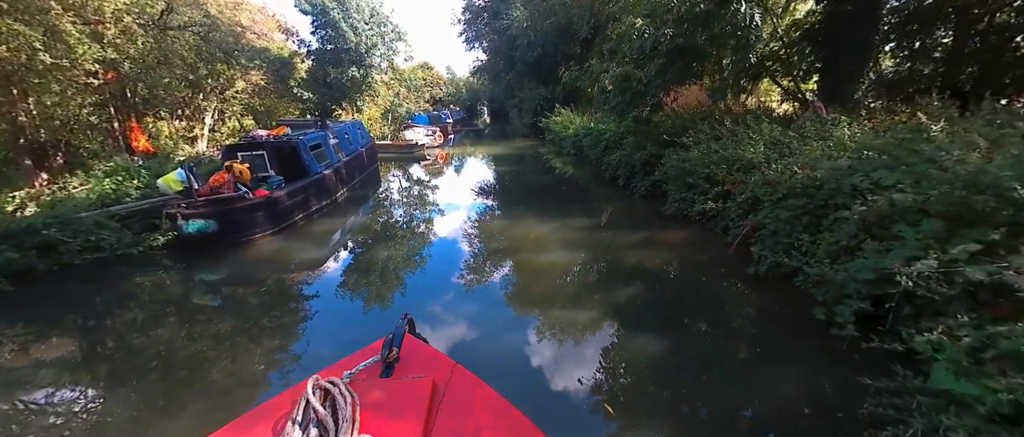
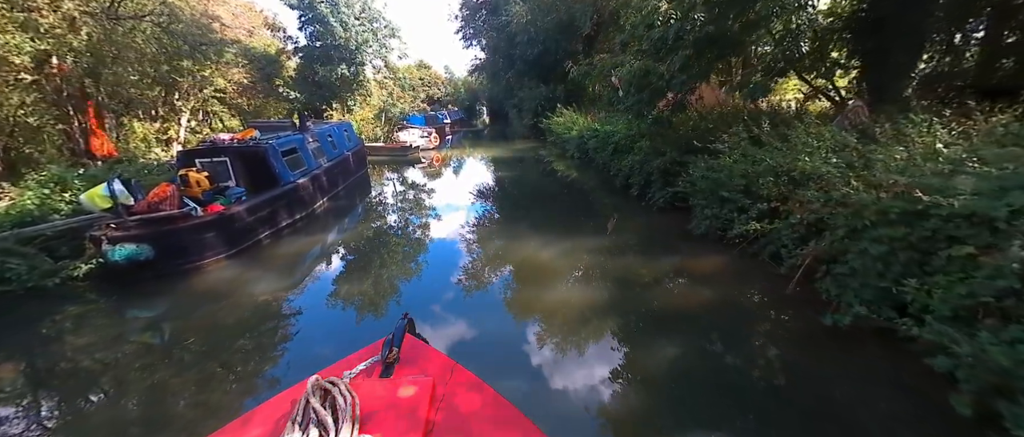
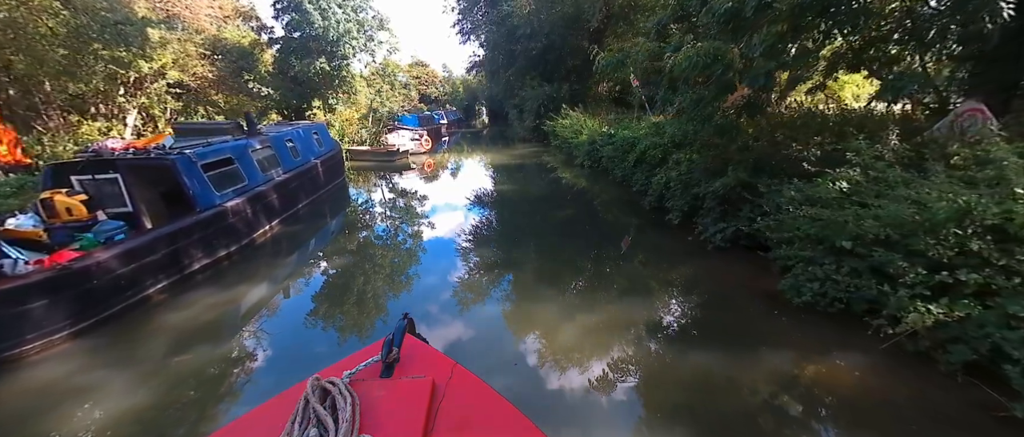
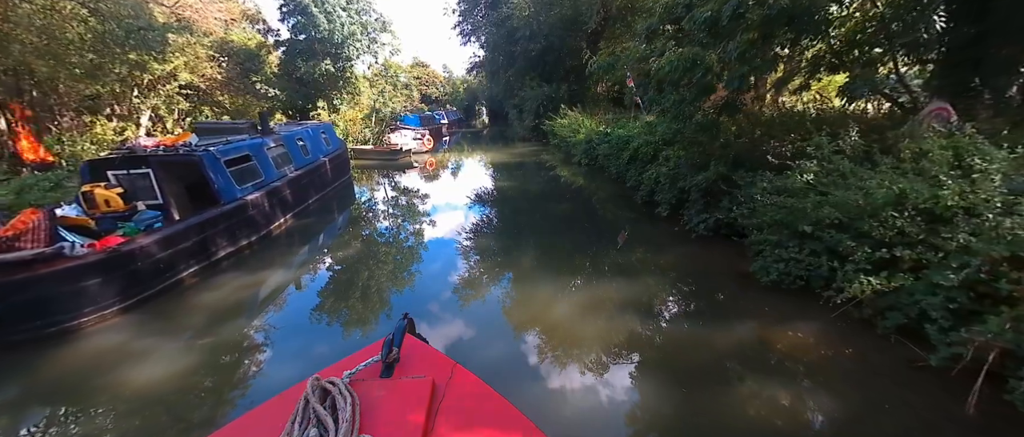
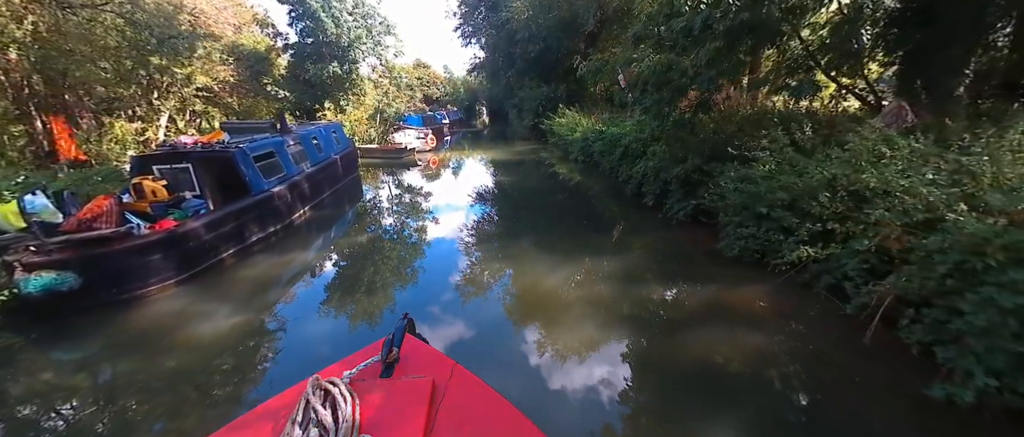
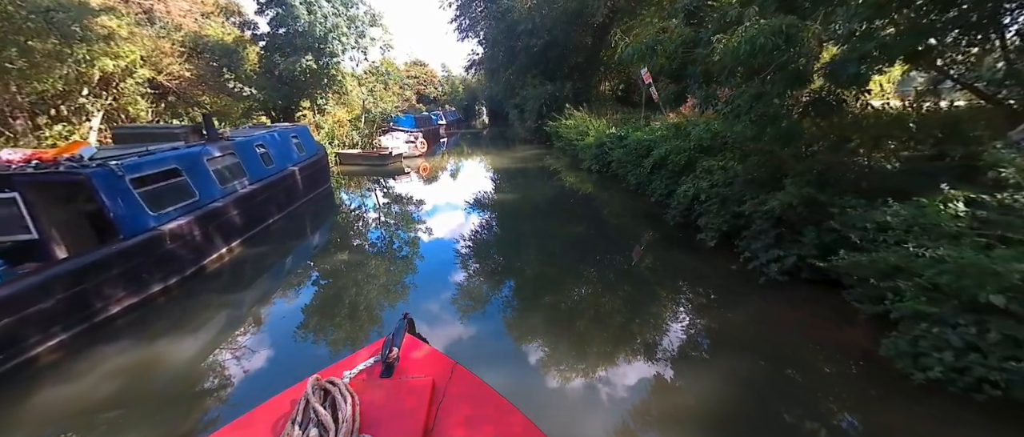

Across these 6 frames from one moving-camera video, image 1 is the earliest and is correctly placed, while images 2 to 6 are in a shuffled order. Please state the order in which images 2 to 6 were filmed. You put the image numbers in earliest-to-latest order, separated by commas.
2, 5, 4, 3, 6
